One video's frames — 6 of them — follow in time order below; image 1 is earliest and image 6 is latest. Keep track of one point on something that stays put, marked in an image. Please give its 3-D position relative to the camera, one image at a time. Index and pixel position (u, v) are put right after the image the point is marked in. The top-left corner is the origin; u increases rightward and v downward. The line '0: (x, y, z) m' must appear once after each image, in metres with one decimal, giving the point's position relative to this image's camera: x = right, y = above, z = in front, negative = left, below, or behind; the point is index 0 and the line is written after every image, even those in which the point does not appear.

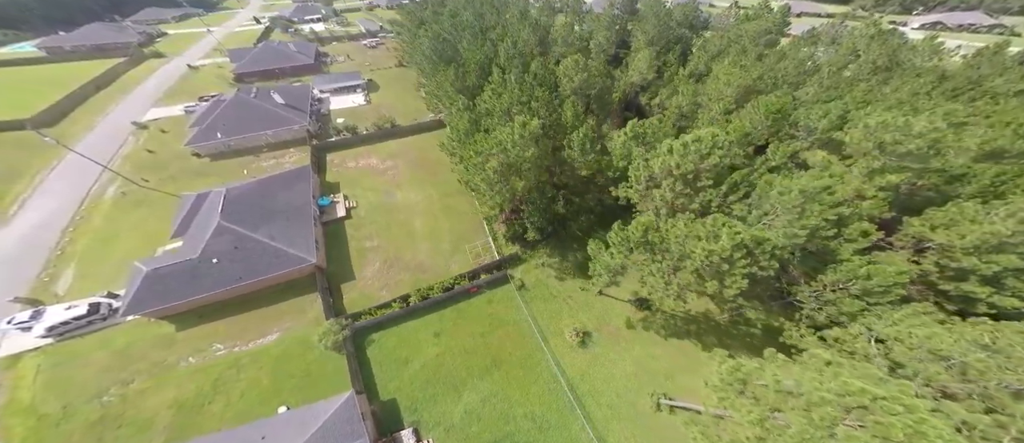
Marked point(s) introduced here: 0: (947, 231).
0: (+25.7, -0.6, +19.5) m
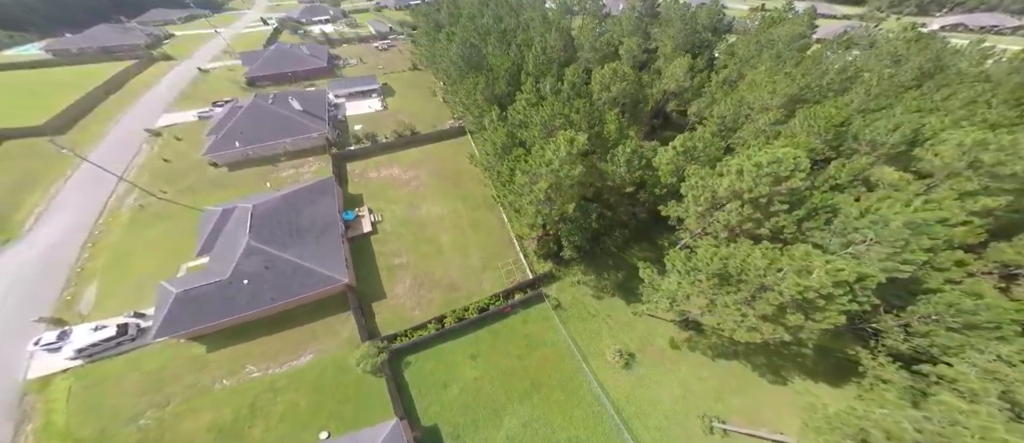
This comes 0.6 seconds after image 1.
0: (+29.4, -2.1, +18.1) m
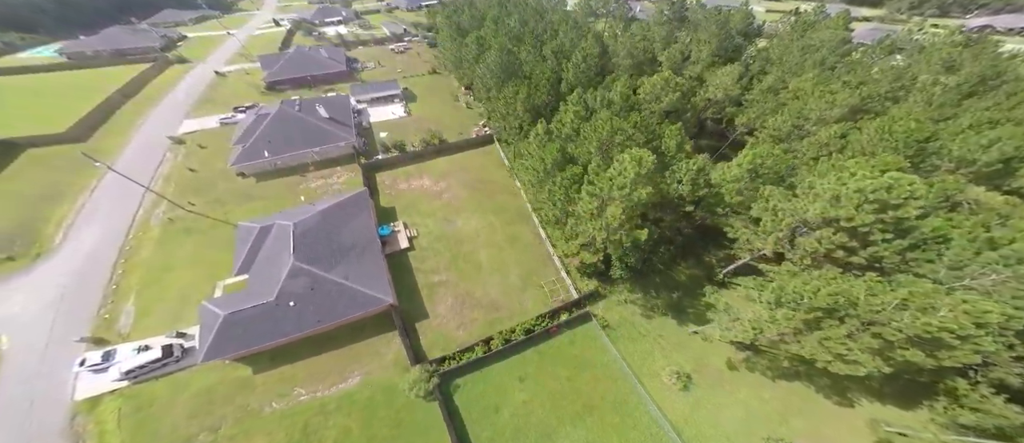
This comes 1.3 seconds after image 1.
0: (+34.1, -3.9, +16.9) m
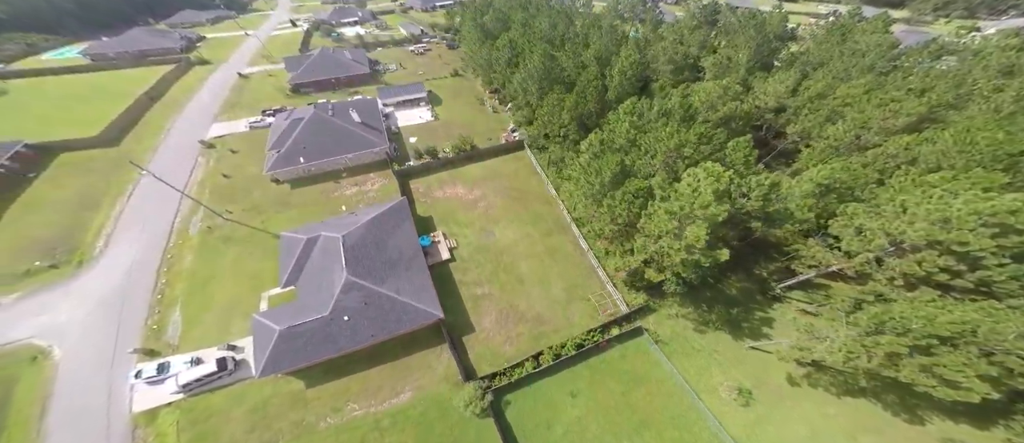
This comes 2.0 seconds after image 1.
0: (+38.9, -5.4, +16.0) m
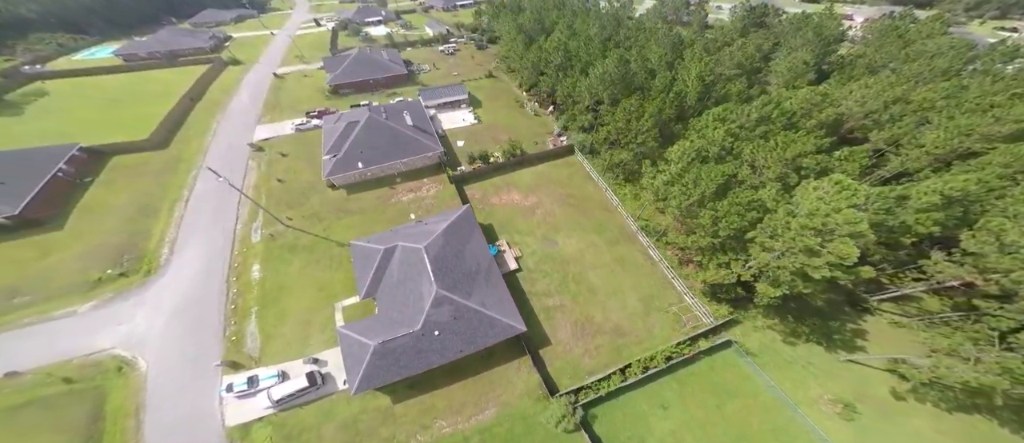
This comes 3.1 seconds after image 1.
0: (+47.1, -6.5, +15.1) m
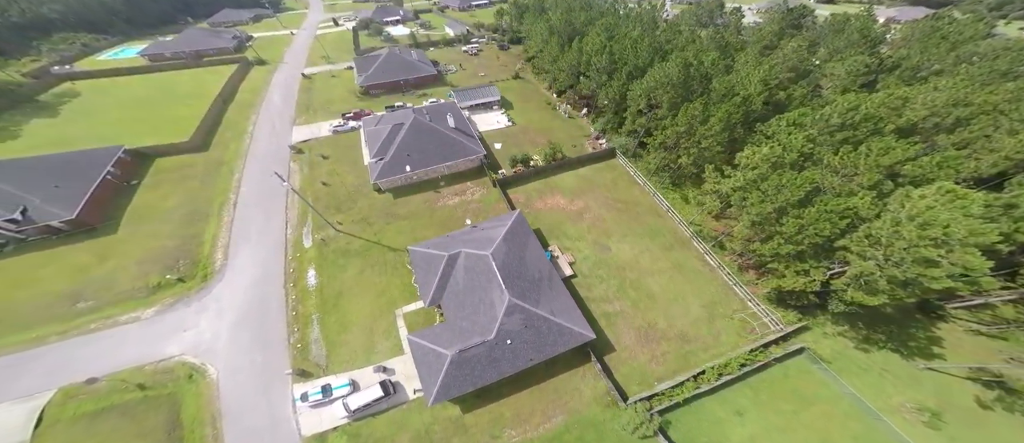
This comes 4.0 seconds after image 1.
0: (+53.8, -7.1, +14.7) m
